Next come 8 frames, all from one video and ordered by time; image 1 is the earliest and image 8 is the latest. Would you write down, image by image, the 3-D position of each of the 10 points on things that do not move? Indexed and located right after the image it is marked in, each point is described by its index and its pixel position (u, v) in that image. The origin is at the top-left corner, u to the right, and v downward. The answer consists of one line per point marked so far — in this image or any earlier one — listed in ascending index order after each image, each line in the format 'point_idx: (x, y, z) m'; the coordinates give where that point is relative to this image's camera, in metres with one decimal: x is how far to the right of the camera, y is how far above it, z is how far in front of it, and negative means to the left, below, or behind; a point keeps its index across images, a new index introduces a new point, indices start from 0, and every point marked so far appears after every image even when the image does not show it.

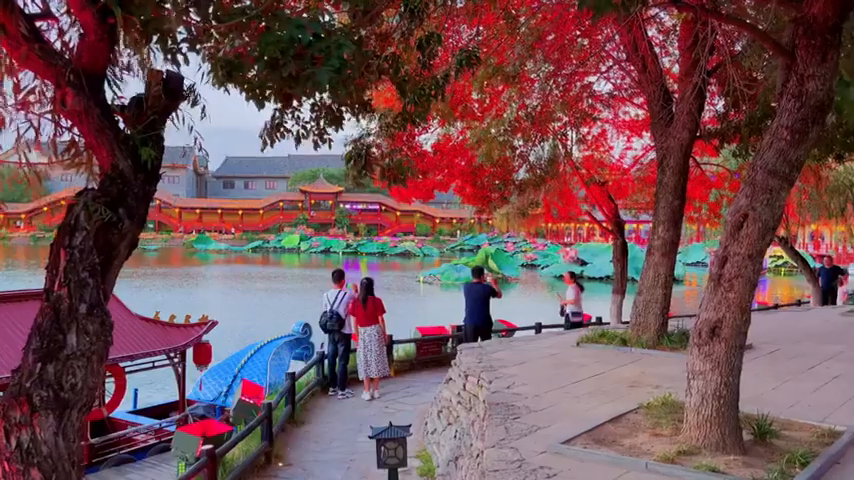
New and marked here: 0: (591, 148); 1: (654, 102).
0: (+2.3, +1.2, +9.9) m
1: (+2.3, +1.3, +7.1) m
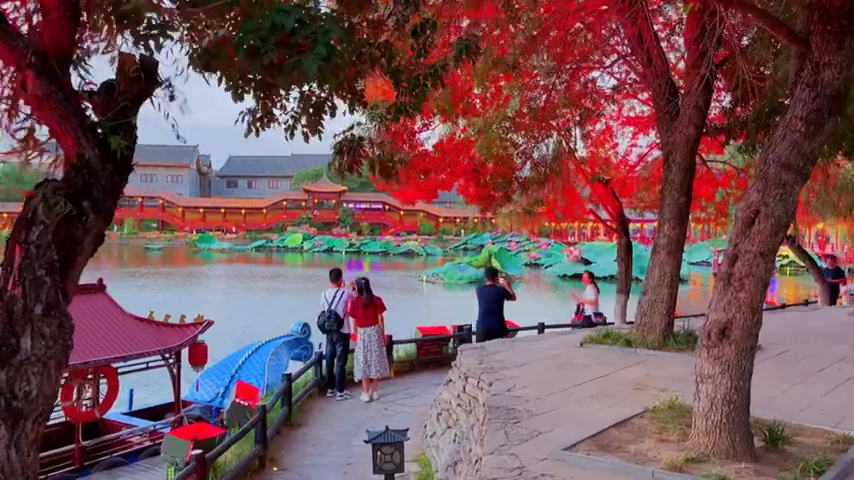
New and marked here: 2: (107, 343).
0: (+2.3, +1.3, +9.7) m
1: (+2.3, +1.4, +6.9) m
2: (-3.1, -1.0, +6.9) m
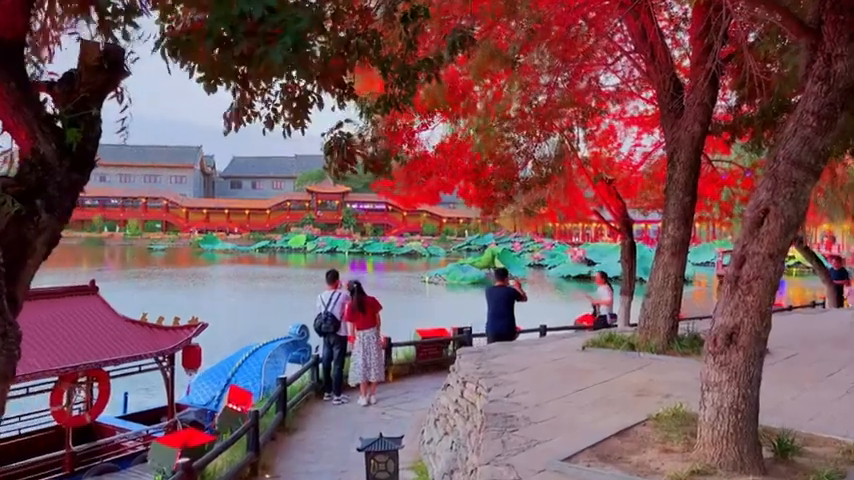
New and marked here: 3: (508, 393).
0: (+2.3, +1.3, +9.6) m
1: (+2.3, +1.4, +6.7) m
2: (-3.1, -1.0, +6.8) m
3: (+0.6, -1.1, +5.1) m
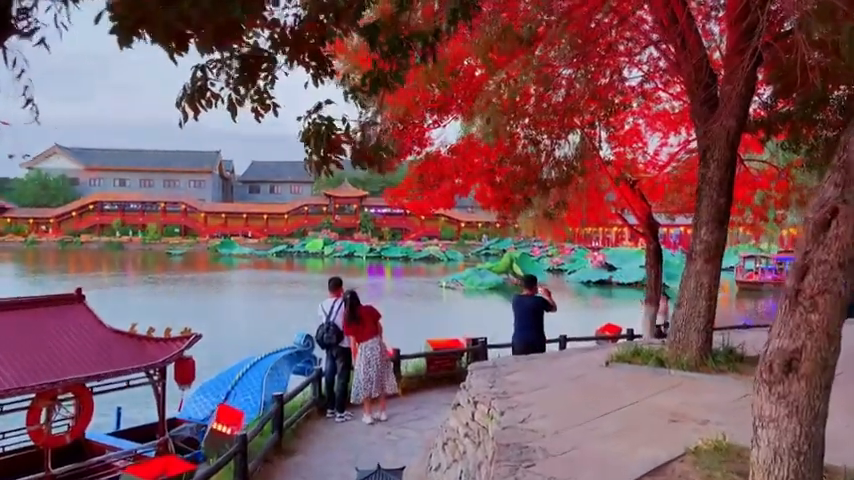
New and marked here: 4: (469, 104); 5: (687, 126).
0: (+2.4, +1.2, +8.9) m
1: (+2.3, +1.3, +6.1) m
2: (-3.1, -1.1, +6.3) m
3: (+0.6, -1.1, +4.5) m
4: (+0.4, +1.4, +7.4) m
5: (+3.3, +1.4, +9.1) m
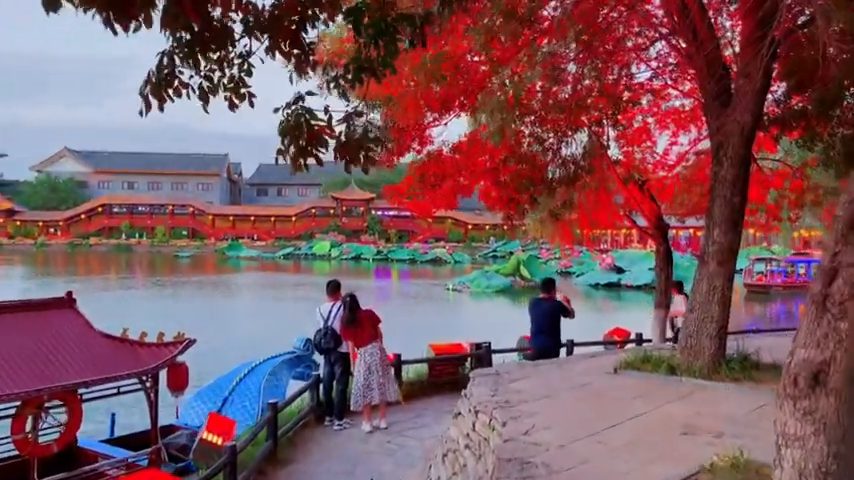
0: (+2.5, +1.2, +8.7) m
1: (+2.3, +1.3, +5.9) m
2: (-3.1, -1.1, +6.1) m
3: (+0.6, -1.1, +4.3) m
4: (+0.4, +1.4, +7.2) m
5: (+3.3, +1.4, +8.8) m
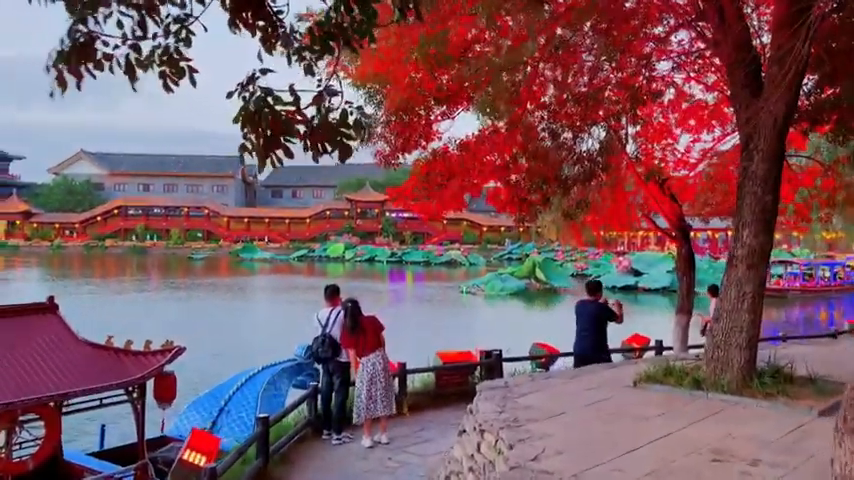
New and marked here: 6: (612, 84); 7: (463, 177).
0: (+2.5, +1.2, +8.2) m
1: (+2.4, +1.3, +5.4) m
2: (-3.0, -1.1, +5.7) m
3: (+0.6, -1.1, +3.8) m
4: (+0.5, +1.4, +6.7) m
5: (+3.4, +1.4, +8.3) m
6: (+1.7, +1.4, +6.6) m
7: (+0.4, +0.7, +8.2) m
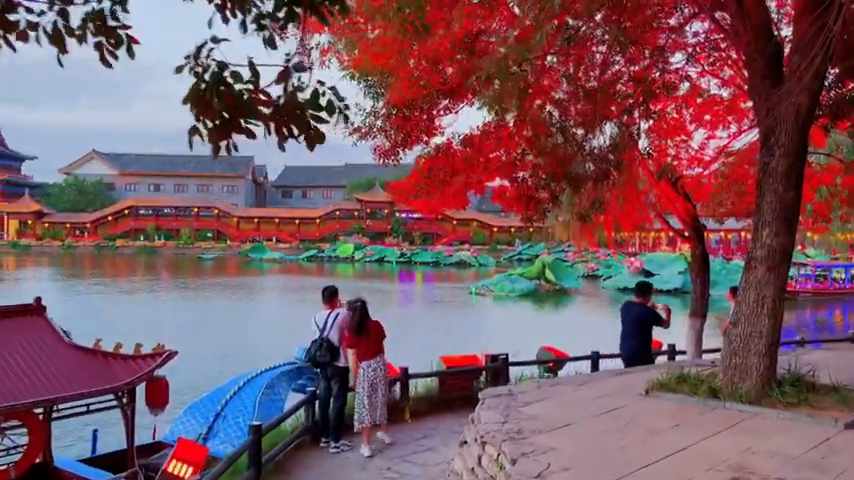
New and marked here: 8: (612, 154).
0: (+2.6, +1.1, +7.9) m
1: (+2.4, +1.3, +5.1) m
2: (-3.0, -1.1, +5.5) m
3: (+0.6, -1.1, +3.5) m
4: (+0.5, +1.4, +6.4) m
5: (+3.4, +1.4, +8.0) m
6: (+1.7, +1.4, +6.3) m
7: (+0.4, +0.7, +7.9) m
8: (+1.8, +0.8, +7.0) m
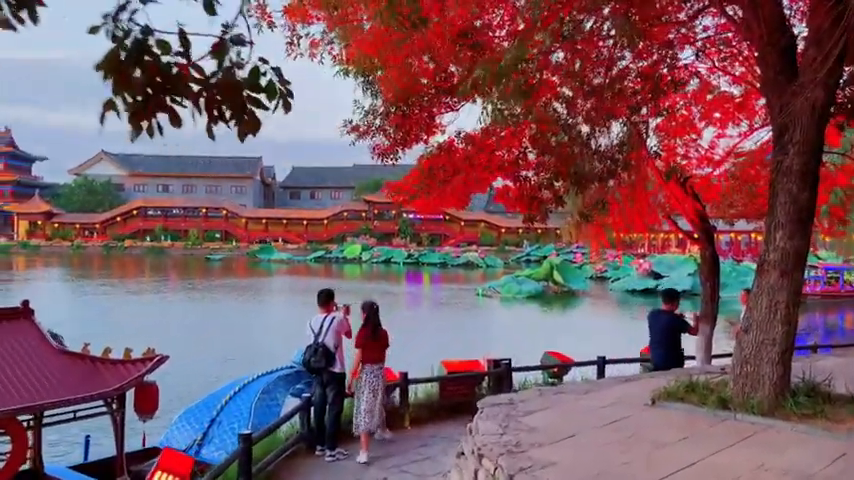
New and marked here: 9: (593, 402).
0: (+2.6, +1.1, +7.6) m
1: (+2.3, +1.3, +4.8) m
2: (-3.0, -1.1, +5.3) m
3: (+0.5, -1.2, +3.3) m
4: (+0.5, +1.4, +6.2) m
5: (+3.5, +1.4, +7.7) m
6: (+1.7, +1.4, +6.0) m
7: (+0.5, +0.7, +7.7) m
8: (+1.8, +0.8, +6.8) m
9: (+1.2, -1.2, +5.1) m
